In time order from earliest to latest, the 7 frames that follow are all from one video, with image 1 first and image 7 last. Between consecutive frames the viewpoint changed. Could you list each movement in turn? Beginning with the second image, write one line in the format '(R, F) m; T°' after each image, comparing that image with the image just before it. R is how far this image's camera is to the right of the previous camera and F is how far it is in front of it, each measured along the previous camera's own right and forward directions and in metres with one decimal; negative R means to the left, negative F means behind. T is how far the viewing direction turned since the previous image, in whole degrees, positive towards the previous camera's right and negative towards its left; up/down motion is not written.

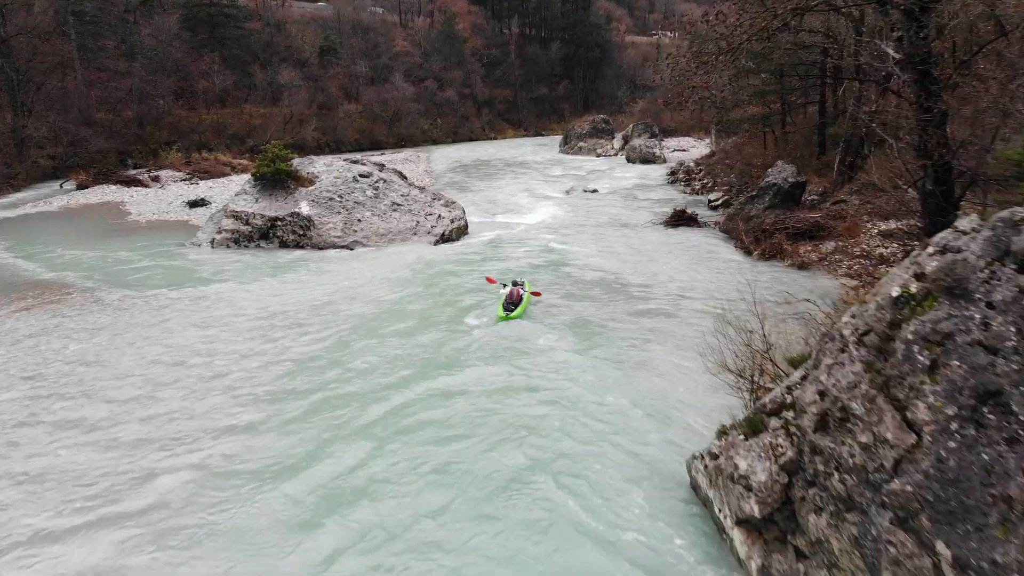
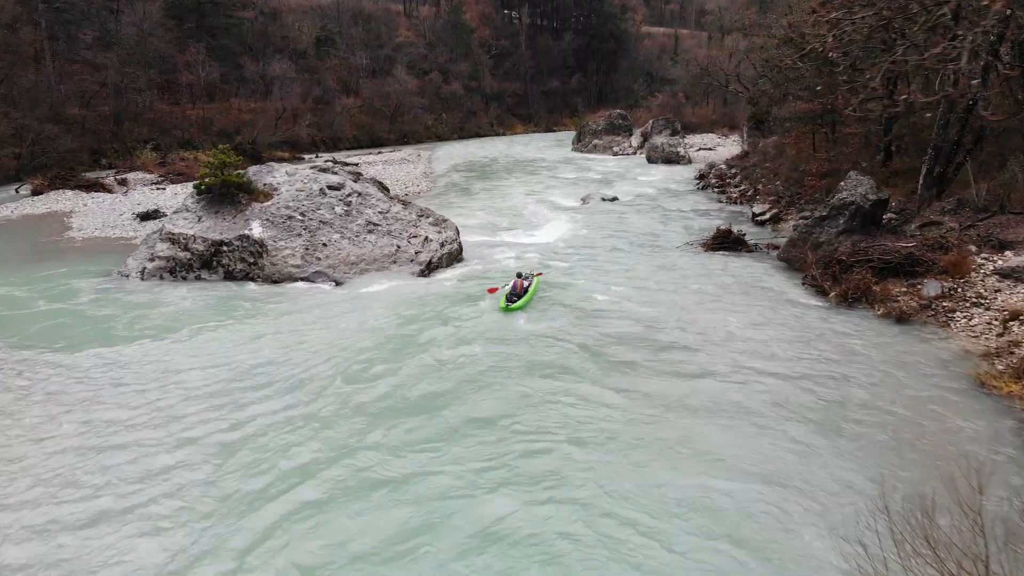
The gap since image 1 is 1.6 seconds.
(+0.1, +3.3) m; -1°
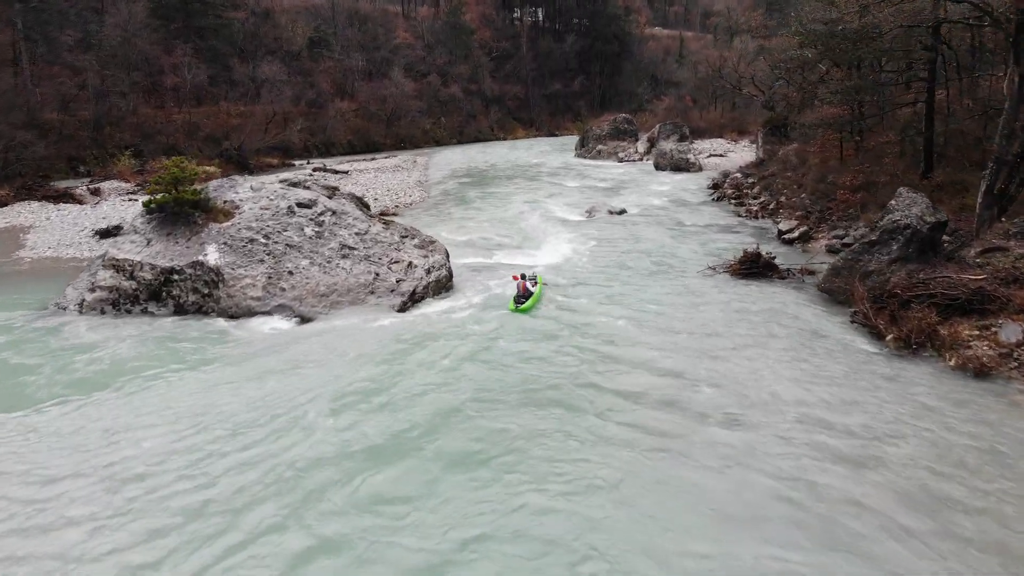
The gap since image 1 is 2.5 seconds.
(+0.1, +1.8) m; 0°
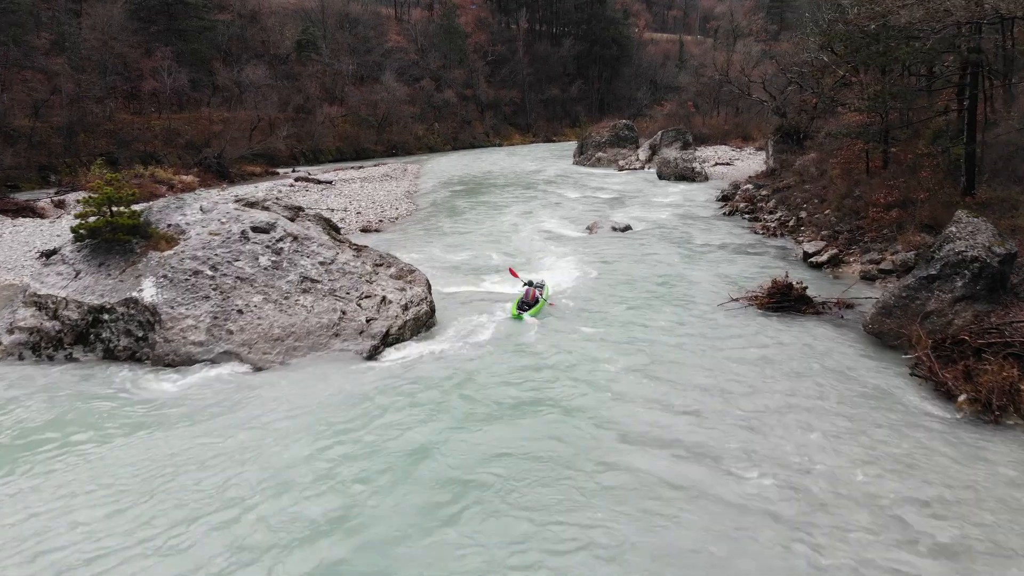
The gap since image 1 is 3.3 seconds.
(+0.1, +1.7) m; 0°
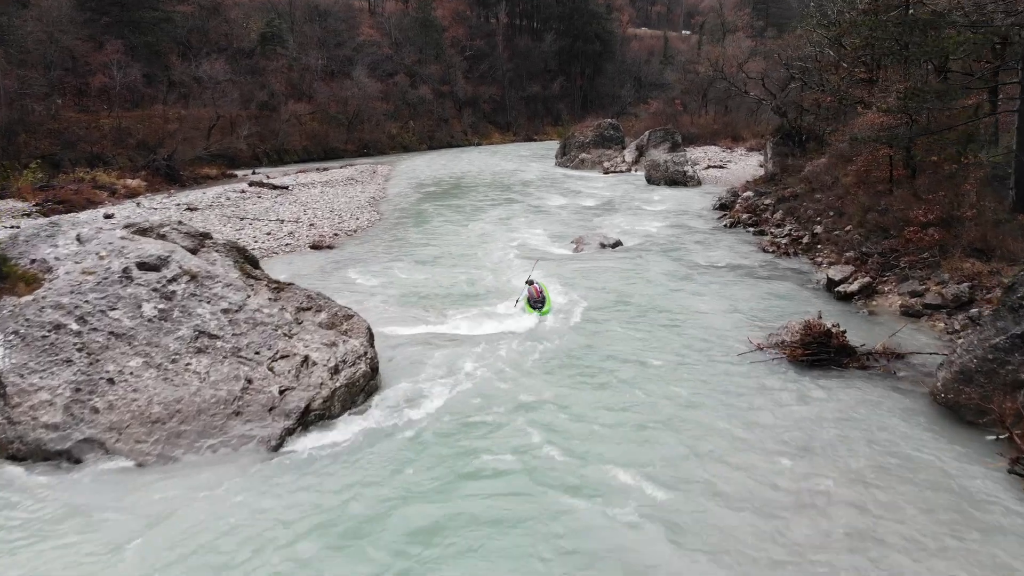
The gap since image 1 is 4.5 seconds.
(+0.2, +2.3) m; +1°
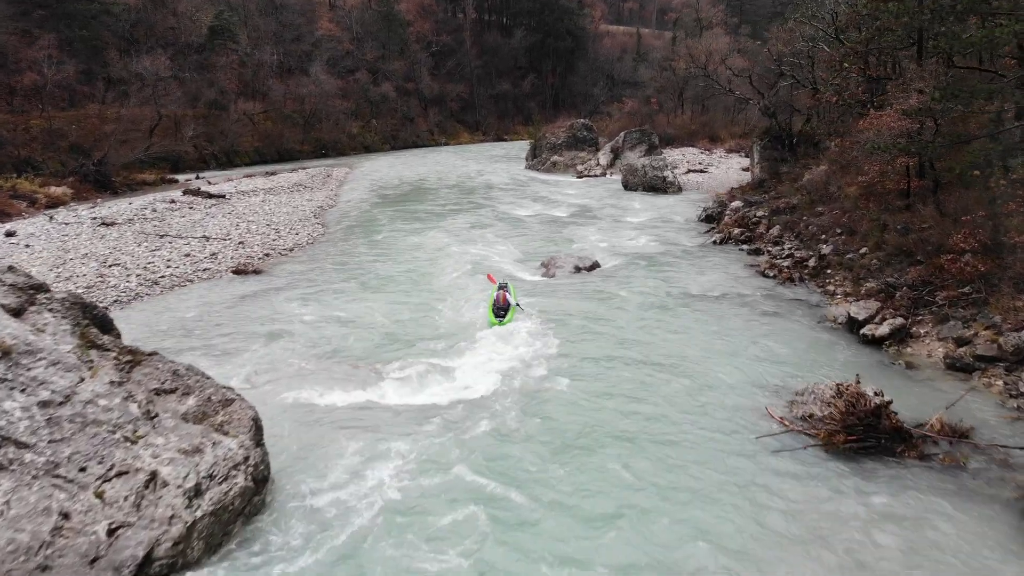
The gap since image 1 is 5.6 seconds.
(+0.2, +2.1) m; +2°
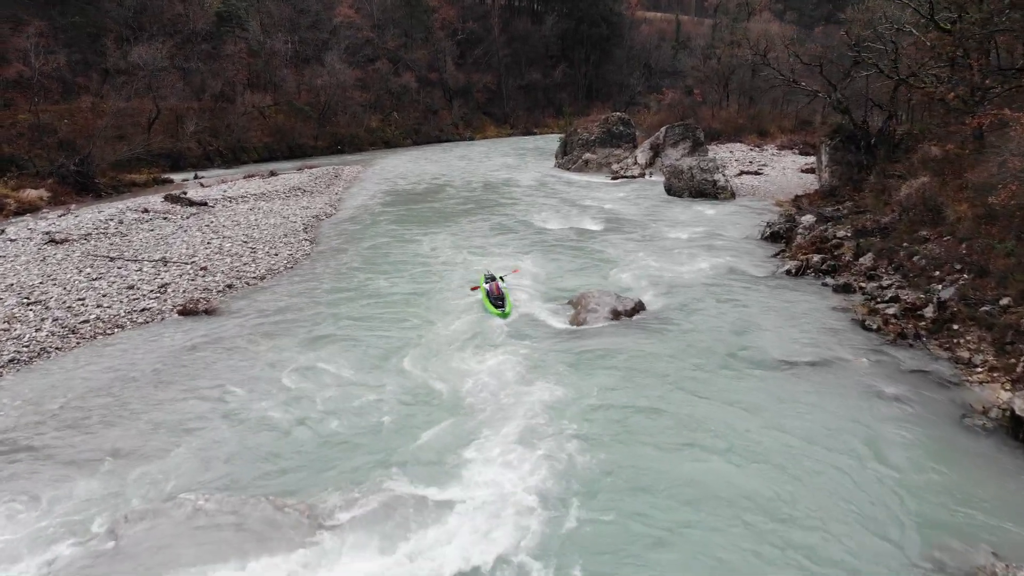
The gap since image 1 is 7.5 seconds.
(+0.1, +2.8) m; -2°
